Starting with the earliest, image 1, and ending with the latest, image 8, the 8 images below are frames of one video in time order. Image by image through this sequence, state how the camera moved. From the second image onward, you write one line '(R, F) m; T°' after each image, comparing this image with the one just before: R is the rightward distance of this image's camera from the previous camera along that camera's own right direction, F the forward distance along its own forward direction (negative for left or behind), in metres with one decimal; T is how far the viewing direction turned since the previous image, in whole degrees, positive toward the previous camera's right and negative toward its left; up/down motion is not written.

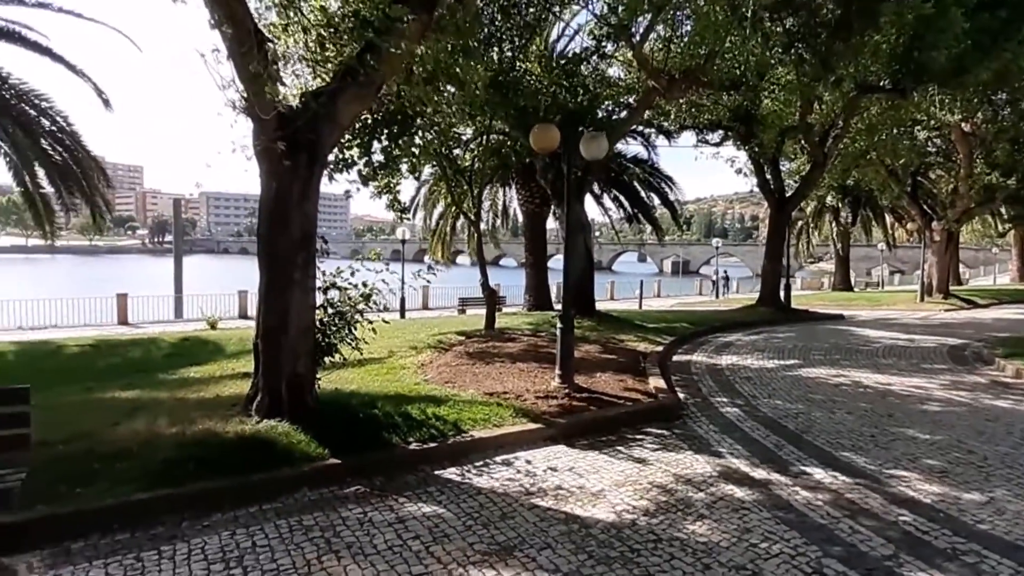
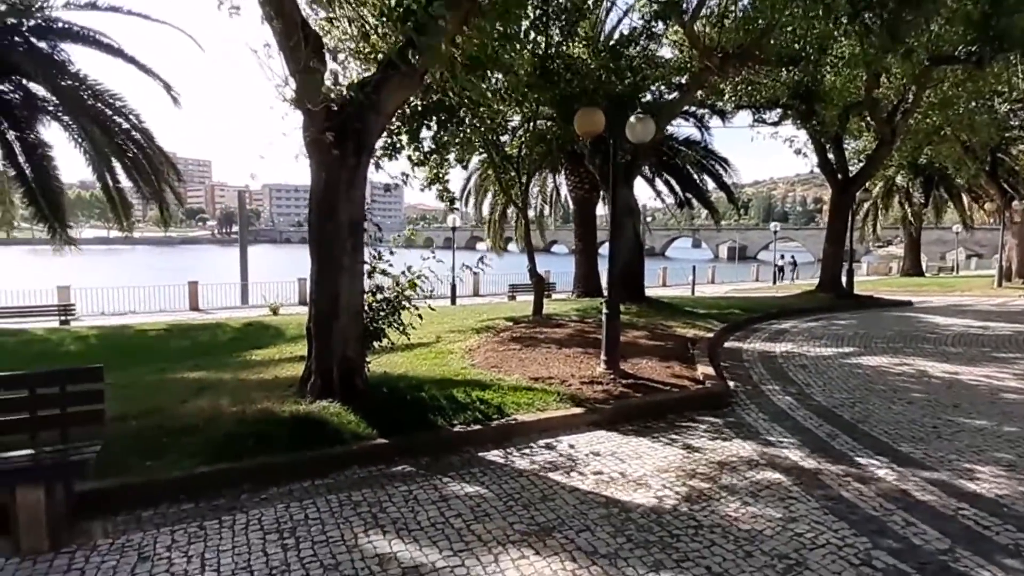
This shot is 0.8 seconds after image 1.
(+0.1, 0.0) m; -5°
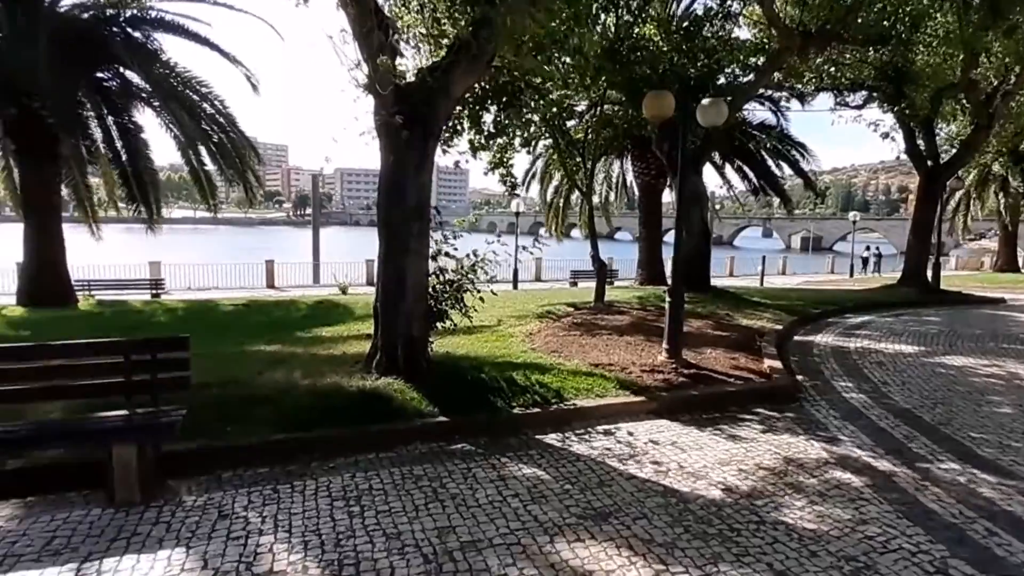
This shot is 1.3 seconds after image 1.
(0.0, 0.0) m; -6°
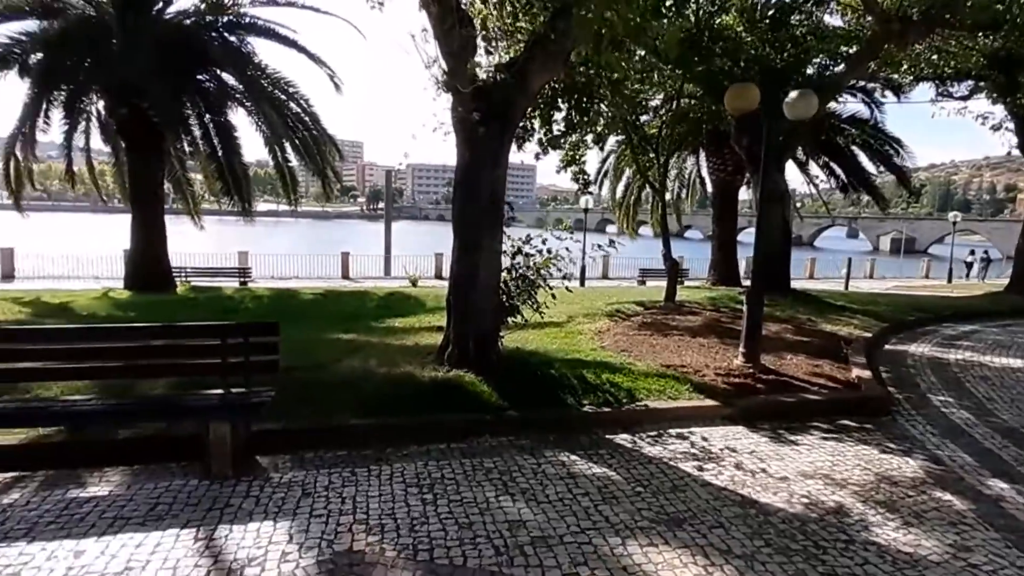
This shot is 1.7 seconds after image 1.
(-0.1, 0.0) m; -7°
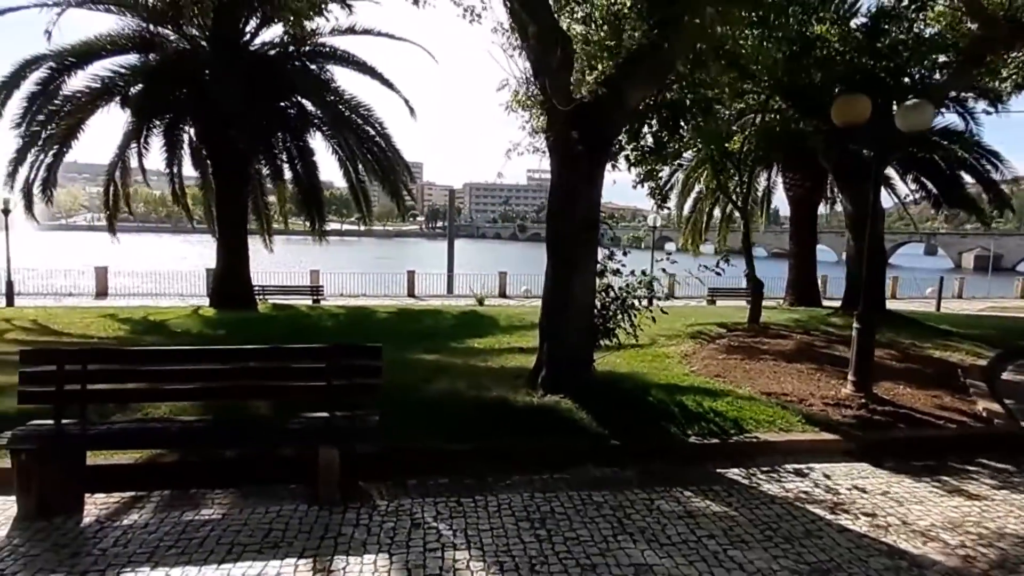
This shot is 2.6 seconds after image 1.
(-0.4, +0.2) m; -5°
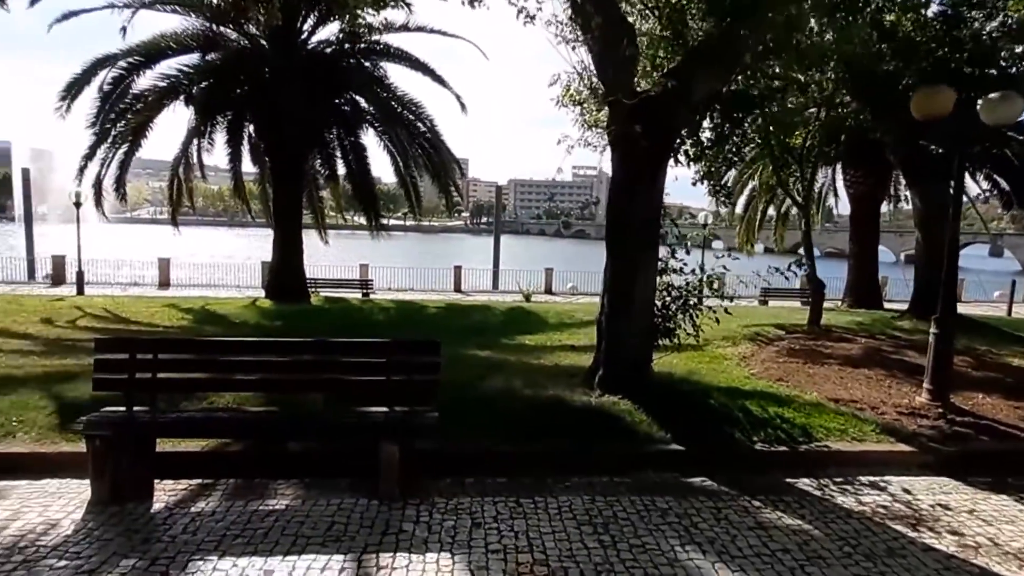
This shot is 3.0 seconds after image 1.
(-0.2, +0.1) m; -4°
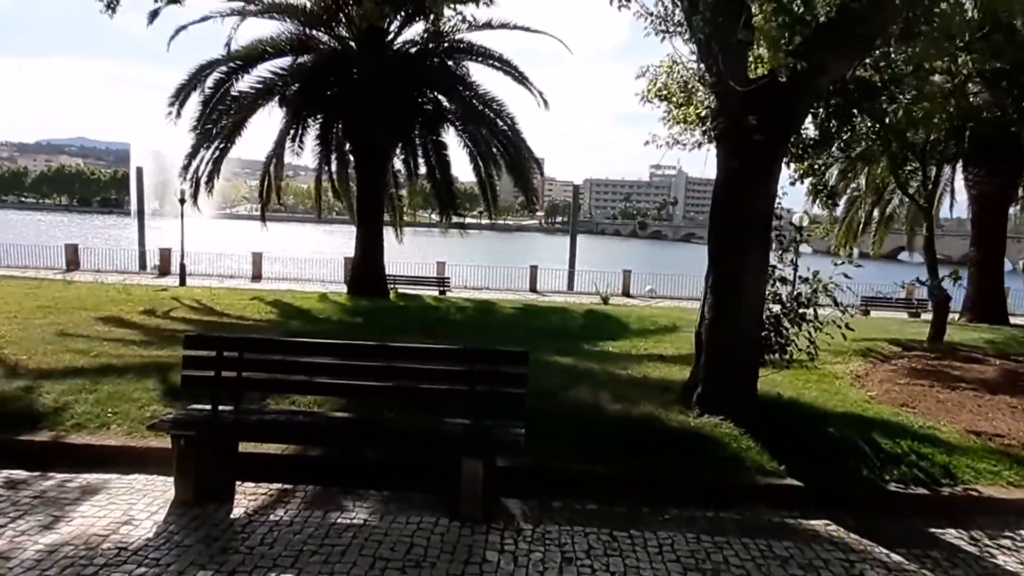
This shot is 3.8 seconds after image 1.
(-0.2, +0.4) m; -7°
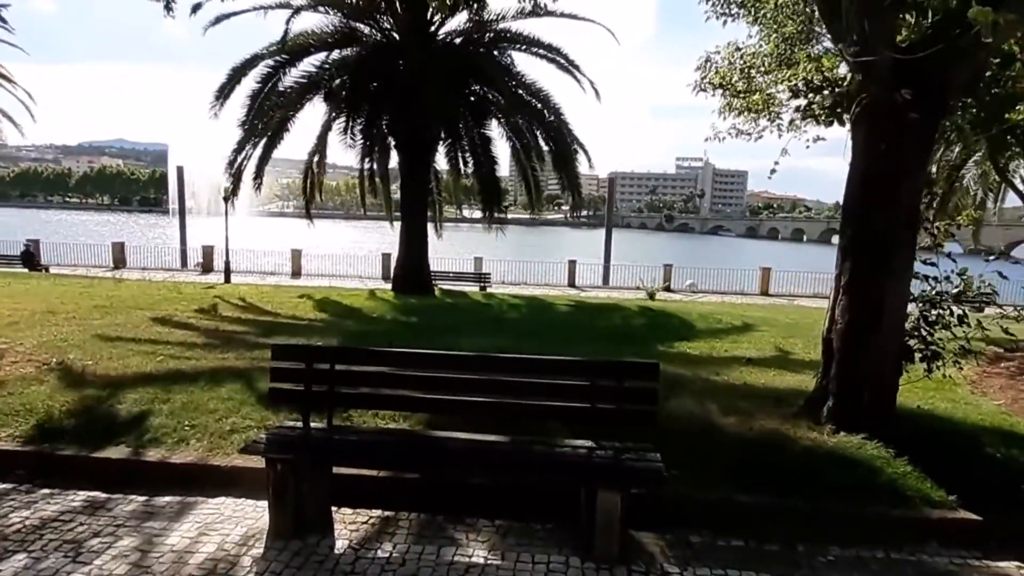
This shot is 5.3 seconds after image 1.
(-0.7, +0.5) m; -3°
